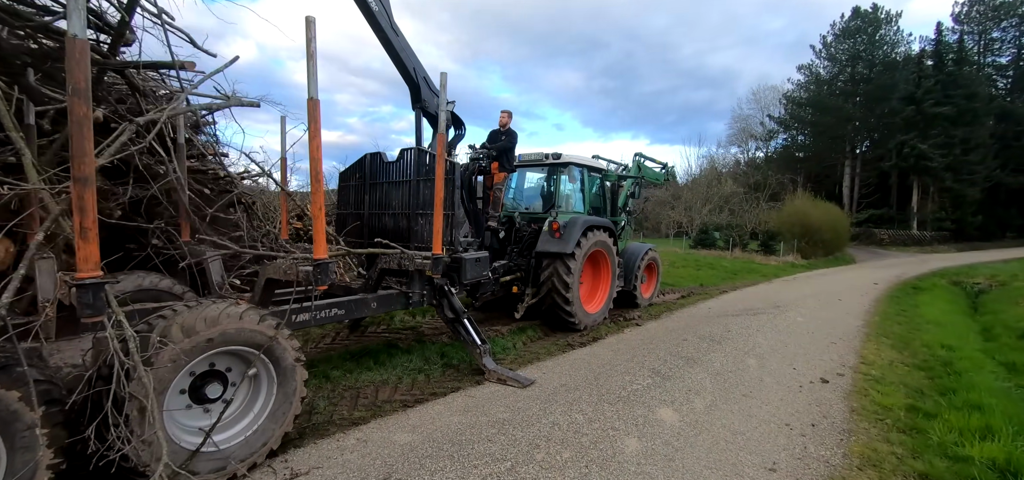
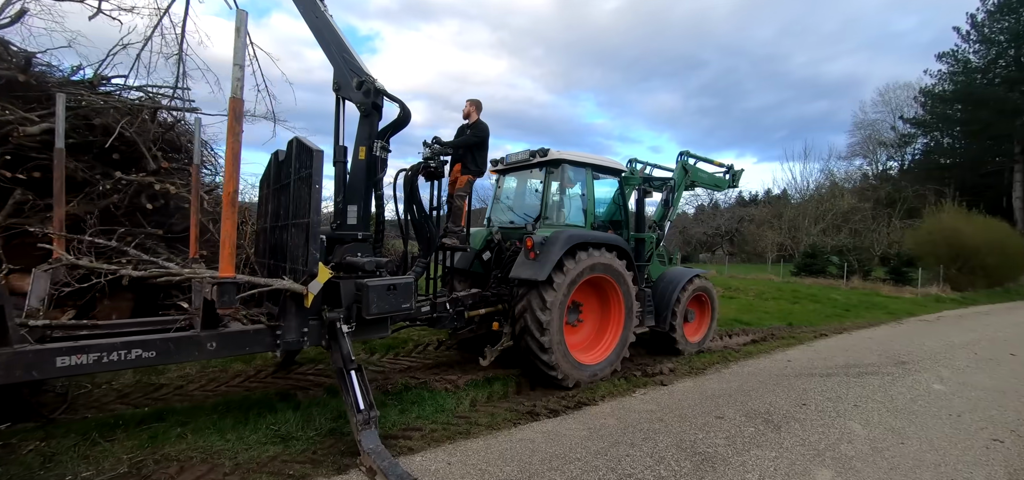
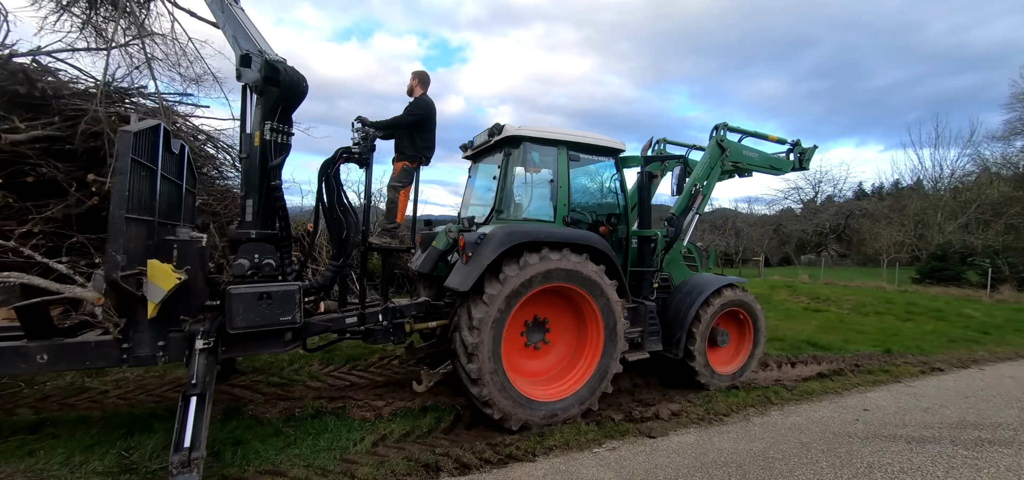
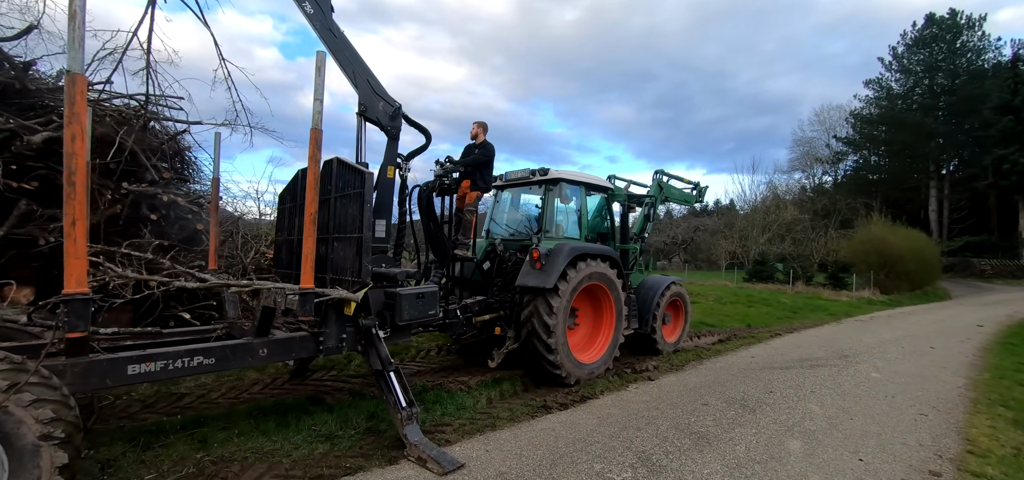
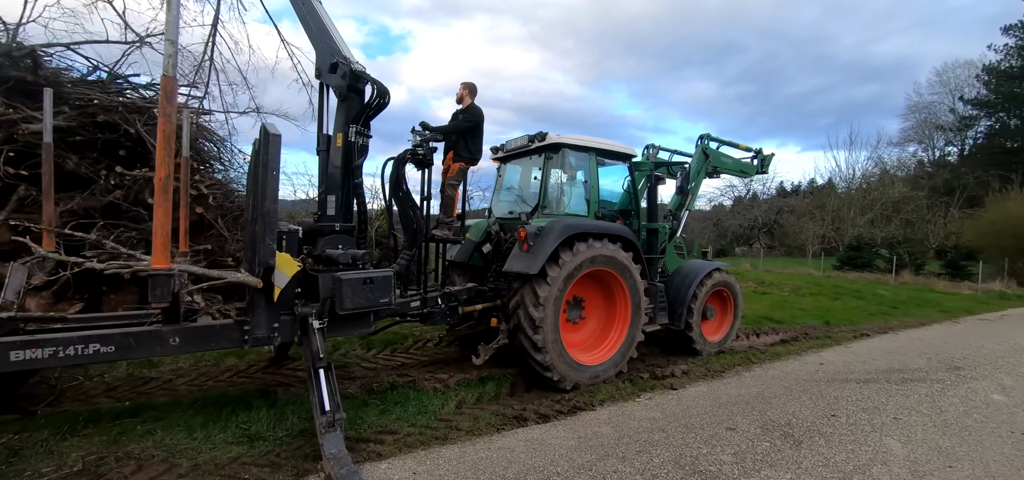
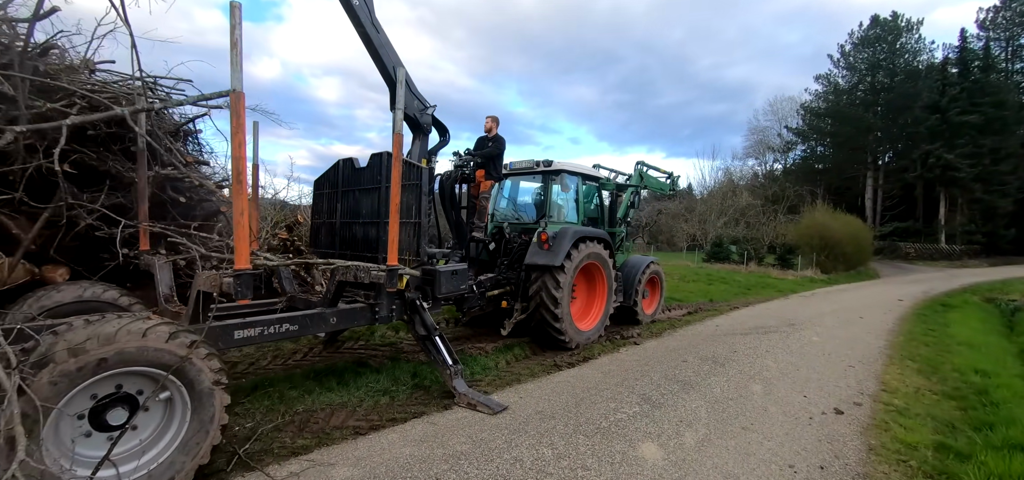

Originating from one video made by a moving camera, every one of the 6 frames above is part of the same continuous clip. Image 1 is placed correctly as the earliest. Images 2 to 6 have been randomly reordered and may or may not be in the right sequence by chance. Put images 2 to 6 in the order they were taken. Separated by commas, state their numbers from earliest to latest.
6, 4, 2, 5, 3
